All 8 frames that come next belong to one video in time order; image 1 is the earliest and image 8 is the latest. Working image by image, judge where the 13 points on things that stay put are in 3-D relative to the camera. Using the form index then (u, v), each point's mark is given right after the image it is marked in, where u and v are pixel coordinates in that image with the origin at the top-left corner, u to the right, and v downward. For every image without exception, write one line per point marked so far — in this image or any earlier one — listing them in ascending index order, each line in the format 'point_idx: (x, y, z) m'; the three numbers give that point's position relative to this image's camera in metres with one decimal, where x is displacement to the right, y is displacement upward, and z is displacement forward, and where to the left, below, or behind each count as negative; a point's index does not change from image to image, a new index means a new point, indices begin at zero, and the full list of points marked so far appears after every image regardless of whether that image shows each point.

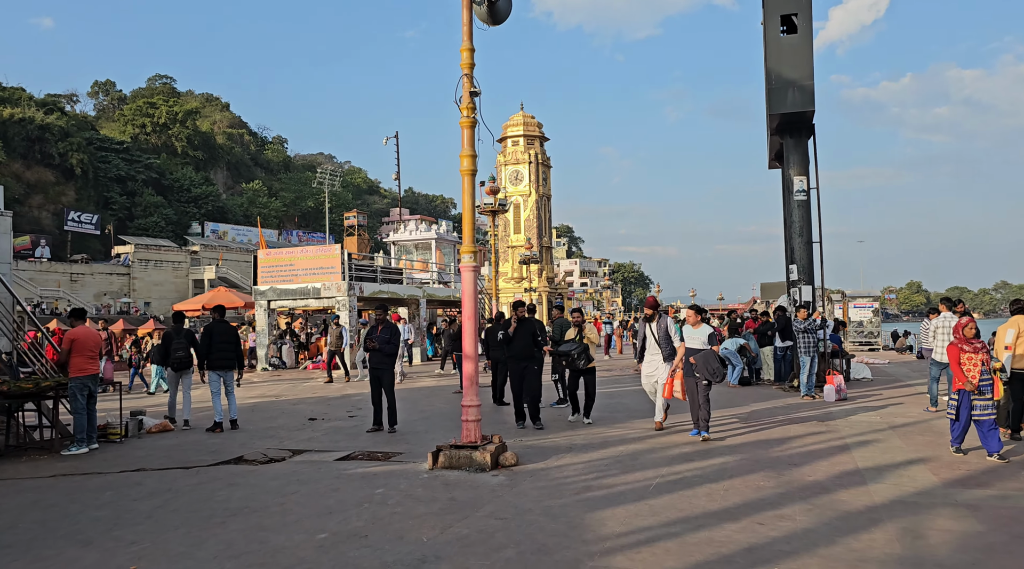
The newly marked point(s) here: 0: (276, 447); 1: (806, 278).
0: (-2.2, -1.6, +8.0) m
1: (+4.4, +0.1, +12.6) m
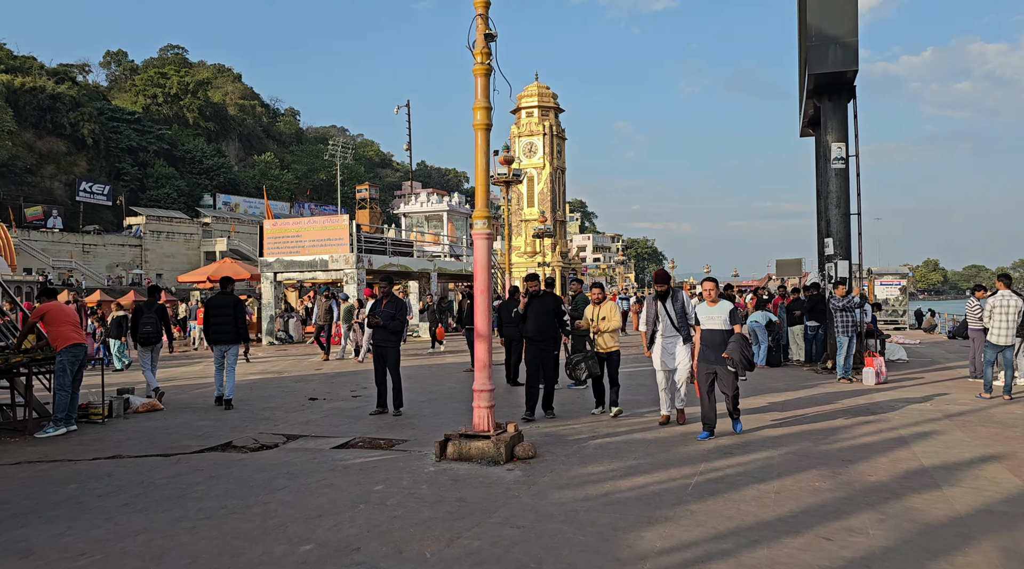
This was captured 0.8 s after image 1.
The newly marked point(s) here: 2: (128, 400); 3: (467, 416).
0: (-2.1, -1.3, +7.3) m
1: (+4.6, +0.4, +11.7) m
2: (-3.9, -1.2, +8.6) m
3: (-0.4, -1.3, +8.1) m
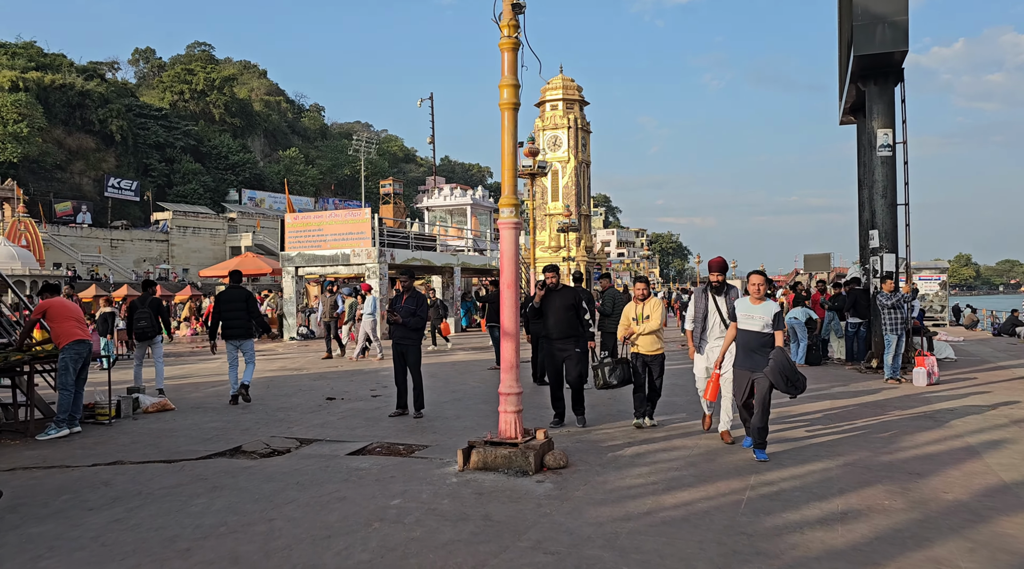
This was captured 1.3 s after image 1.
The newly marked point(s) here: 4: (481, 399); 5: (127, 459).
0: (-1.9, -1.2, +6.9) m
1: (+5.0, +0.5, +11.1) m
2: (-3.7, -1.1, +8.2) m
3: (-0.2, -1.2, +7.6) m
4: (-0.3, -1.2, +8.8) m
5: (-2.7, -1.3, +6.0) m
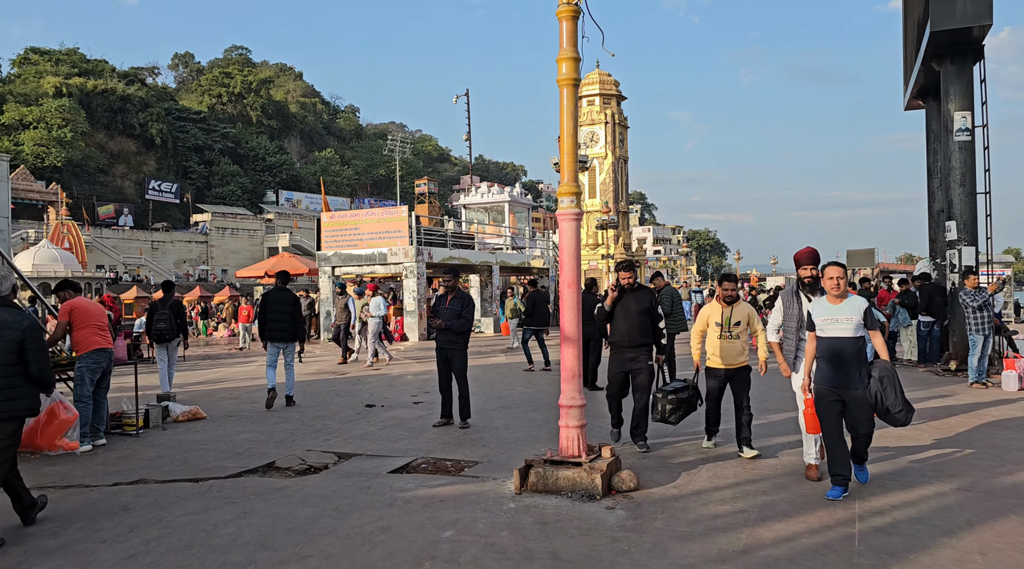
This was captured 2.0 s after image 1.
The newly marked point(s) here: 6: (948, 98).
0: (-1.4, -1.2, +6.3) m
1: (+5.6, +0.6, +10.3) m
2: (-3.2, -1.1, +7.8) m
3: (+0.3, -1.2, +7.0) m
4: (+0.2, -1.2, +8.2) m
5: (-2.4, -1.3, +5.5) m
6: (+5.3, +2.3, +10.2) m
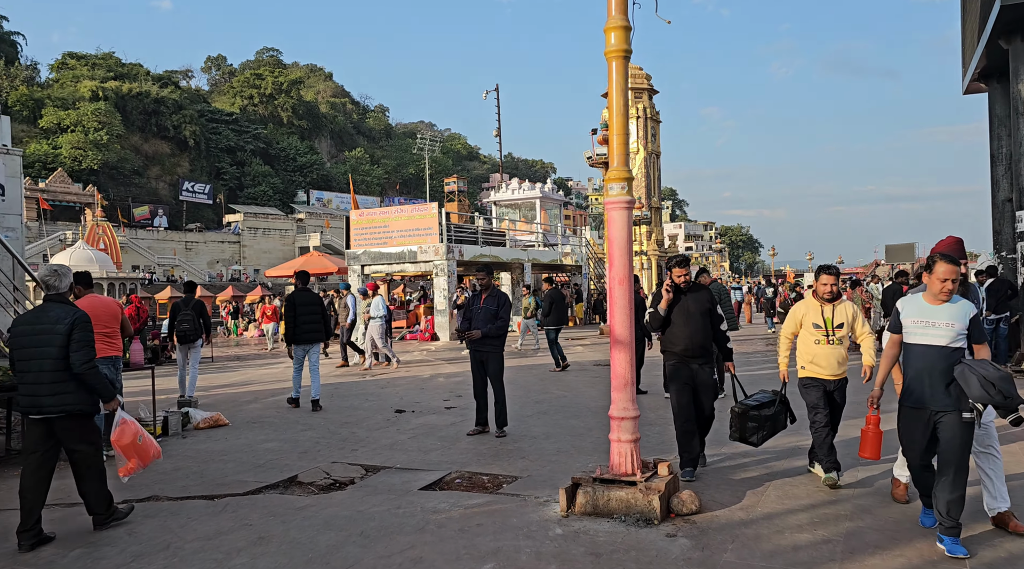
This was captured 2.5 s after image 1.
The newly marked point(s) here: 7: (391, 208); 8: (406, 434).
0: (-1.2, -1.2, +5.8) m
1: (+6.0, +0.6, +9.5) m
2: (-2.8, -1.1, +7.4) m
3: (+0.6, -1.2, +6.5) m
4: (+0.6, -1.2, +7.6) m
5: (-2.1, -1.3, +5.0) m
6: (+5.7, +2.3, +9.5) m
7: (-2.7, +1.7, +18.8) m
8: (-0.9, -1.2, +6.9) m
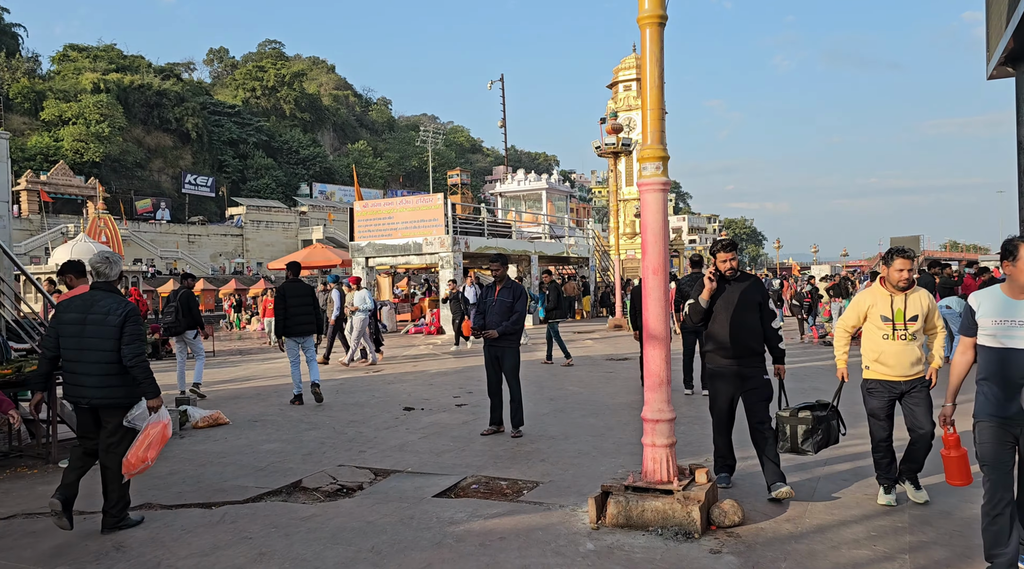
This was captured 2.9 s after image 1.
0: (-1.0, -1.2, +5.5) m
1: (+6.1, +0.7, +9.1) m
2: (-2.7, -1.1, +7.0) m
3: (+0.7, -1.1, +6.1) m
4: (+0.7, -1.1, +7.2) m
5: (-2.0, -1.2, +4.7) m
6: (+5.9, +2.4, +9.1) m
7: (-2.5, +1.9, +18.4) m
8: (-0.7, -1.2, +6.5) m
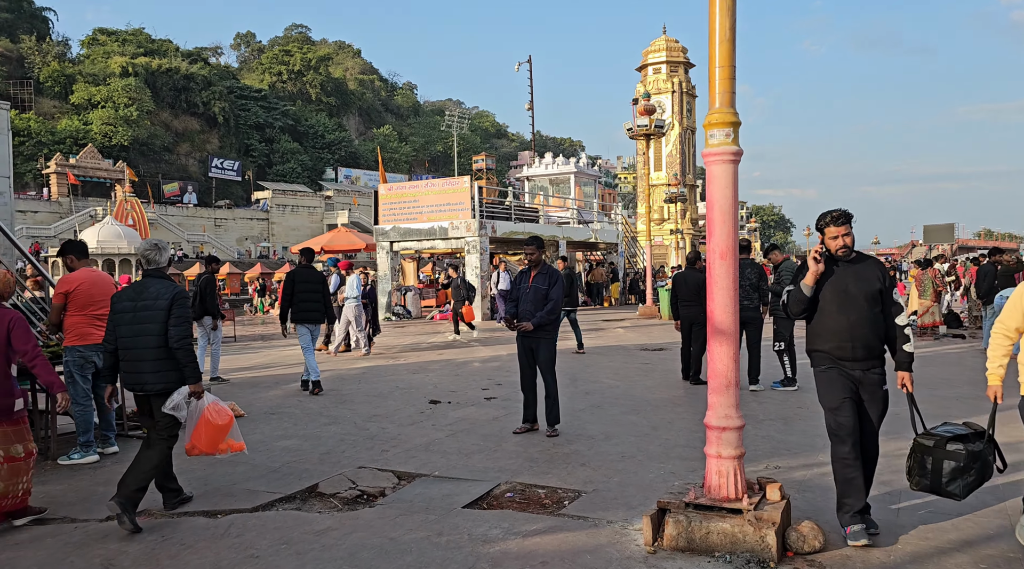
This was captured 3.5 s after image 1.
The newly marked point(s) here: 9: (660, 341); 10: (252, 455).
0: (-0.8, -1.1, +5.0) m
1: (+6.5, +0.8, +8.4) m
2: (-2.5, -0.9, +6.5) m
3: (+1.0, -1.0, +5.6) m
4: (+0.9, -1.0, +6.7) m
5: (-1.8, -1.1, +4.2) m
6: (+6.2, +2.5, +8.3) m
7: (-1.9, +2.2, +17.9) m
8: (-0.5, -1.0, +6.0) m
9: (+2.2, -0.9, +12.7) m
10: (-1.7, -1.1, +5.3) m
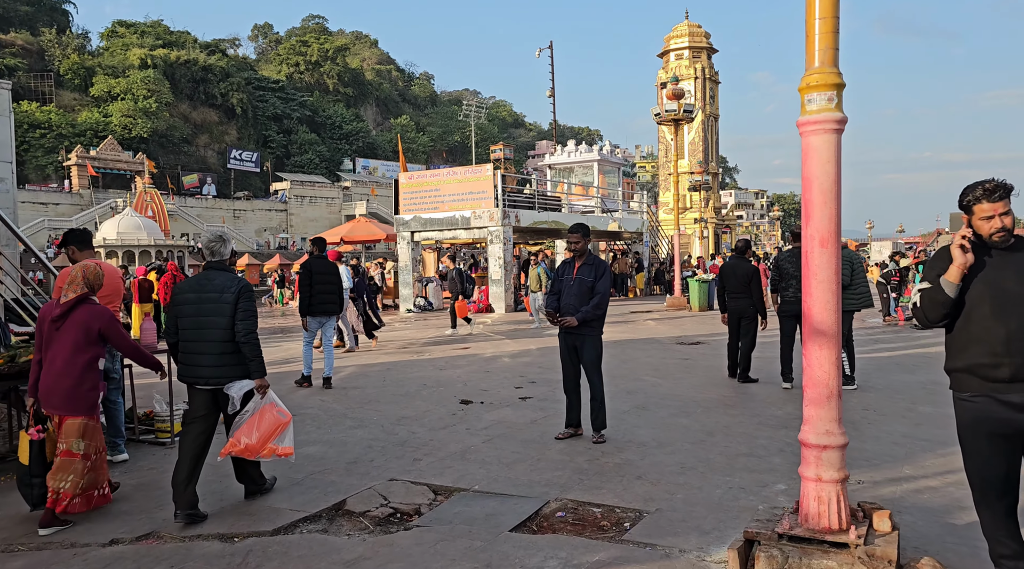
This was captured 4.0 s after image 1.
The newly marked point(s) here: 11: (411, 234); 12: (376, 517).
0: (-0.6, -1.0, +4.5) m
1: (+6.8, +0.9, +7.7) m
2: (-2.2, -0.9, +6.1) m
3: (+1.2, -1.0, +5.0) m
4: (+1.2, -0.9, +6.2) m
5: (-1.5, -1.1, +3.7) m
6: (+6.5, +2.6, +7.6) m
7: (-1.4, +2.4, +17.4) m
8: (-0.2, -1.0, +5.5) m
9: (+2.7, -0.7, +12.2) m
10: (-1.4, -1.0, +4.8) m
11: (-2.2, +1.1, +17.9) m
12: (-0.6, -1.1, +3.9) m
